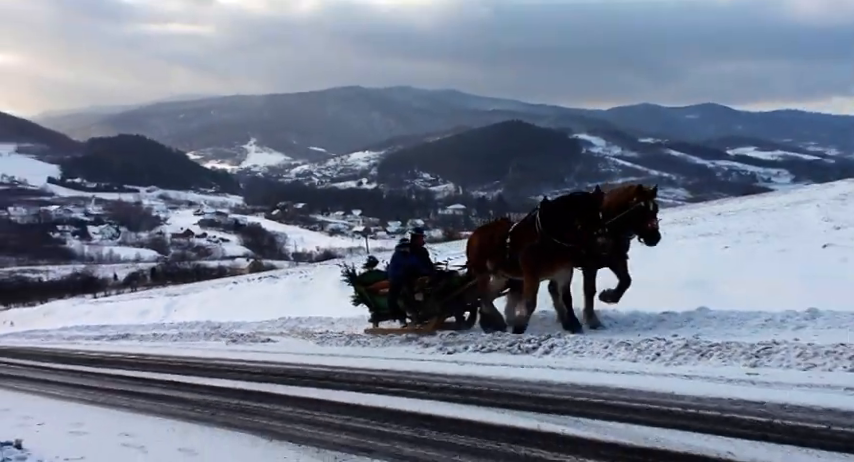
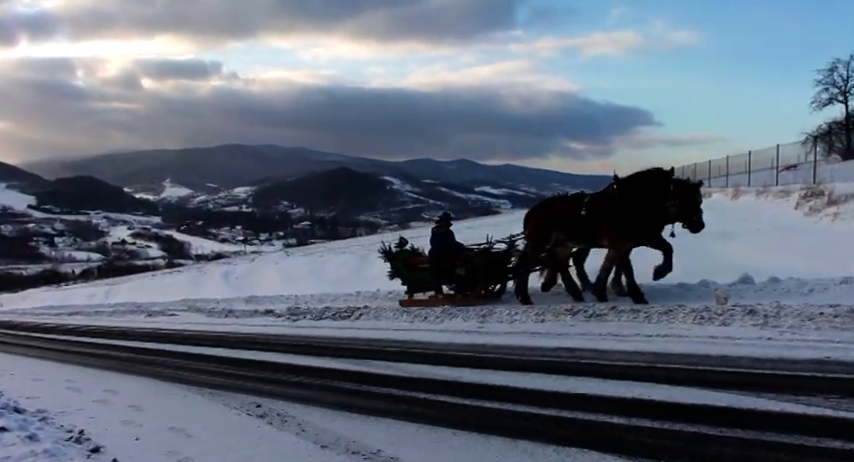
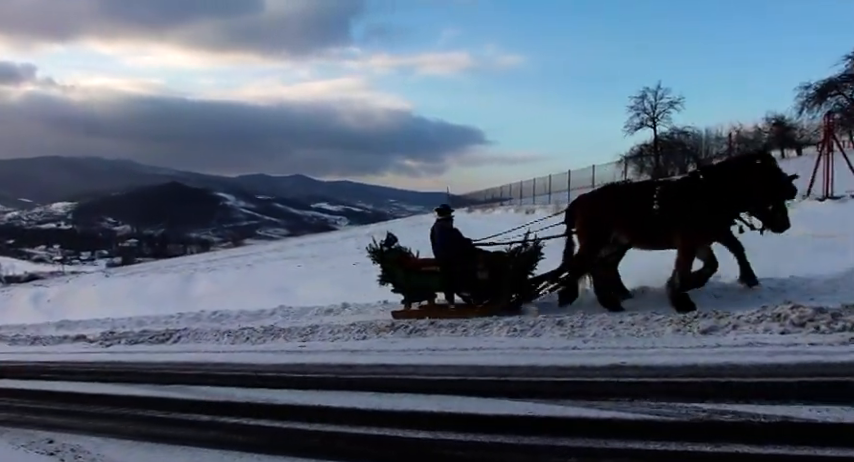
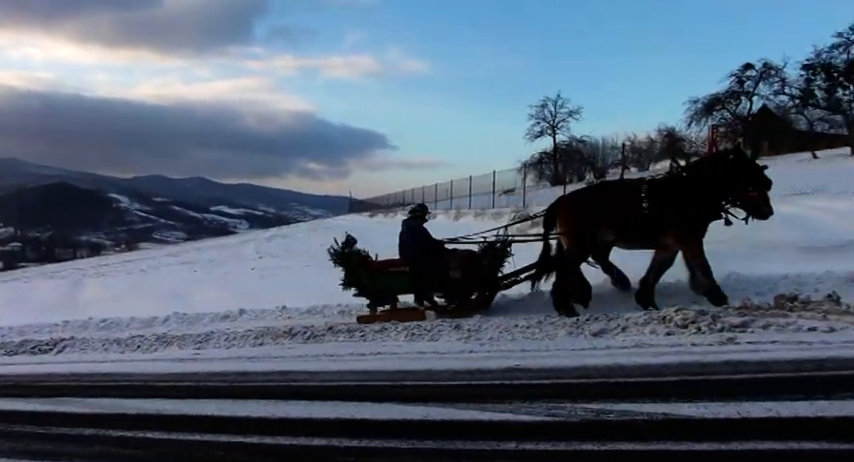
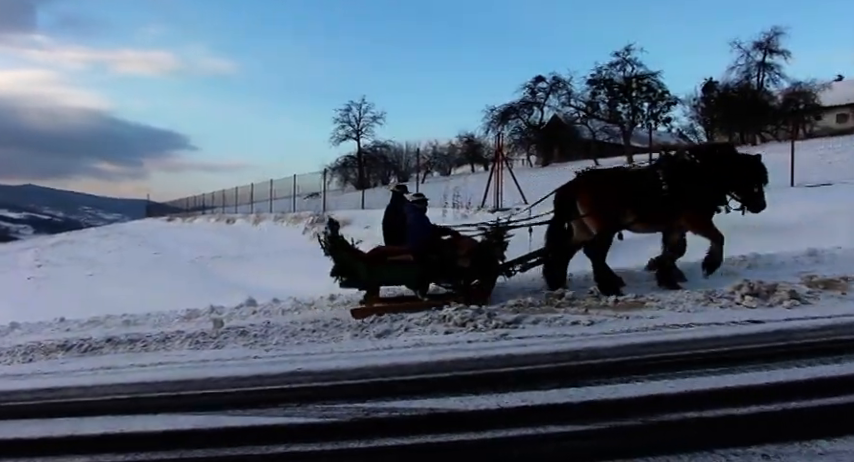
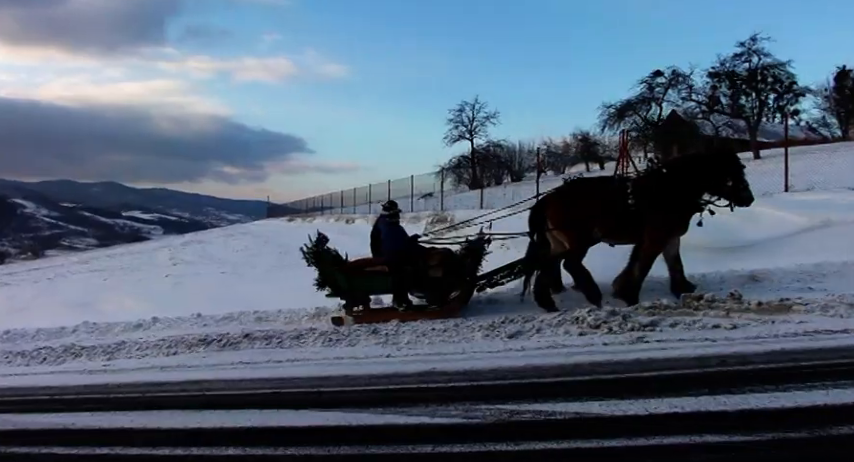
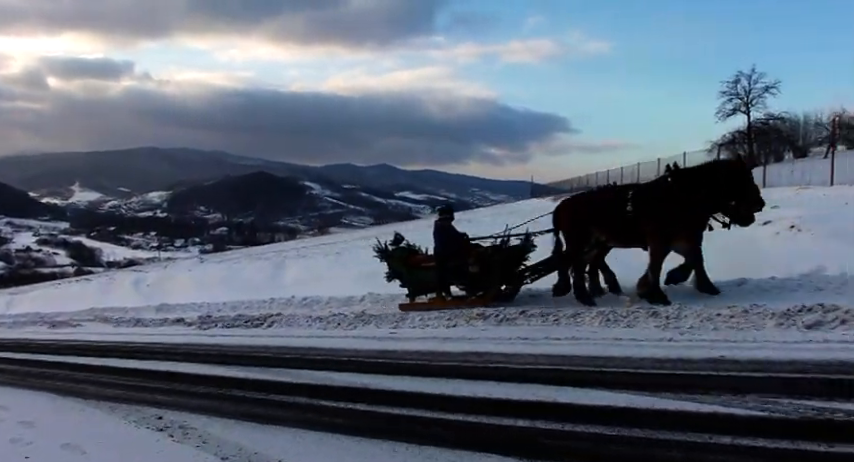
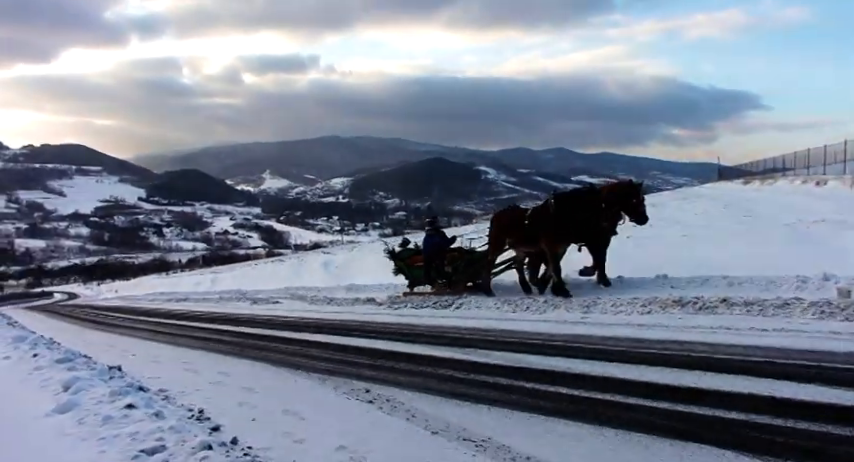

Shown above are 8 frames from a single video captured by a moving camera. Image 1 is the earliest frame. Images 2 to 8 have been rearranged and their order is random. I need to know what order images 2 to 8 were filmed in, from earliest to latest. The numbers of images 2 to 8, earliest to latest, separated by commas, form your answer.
8, 2, 7, 3, 4, 6, 5
